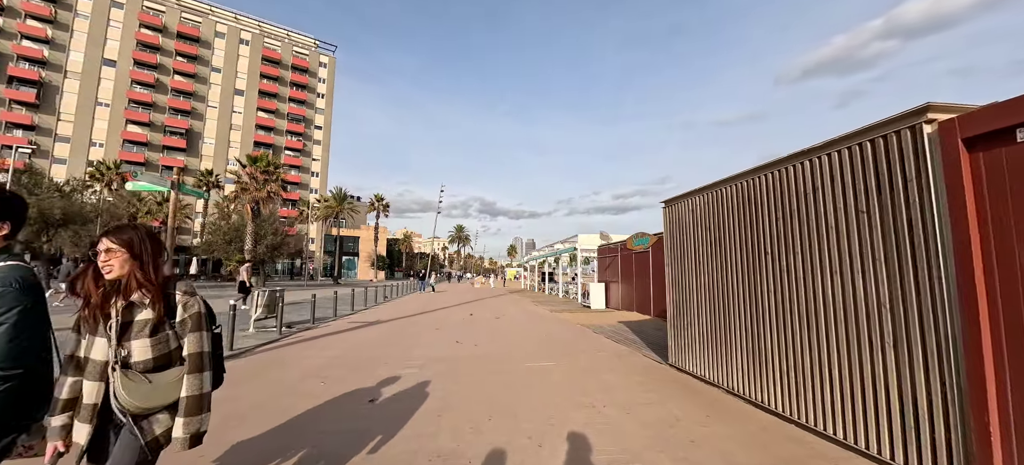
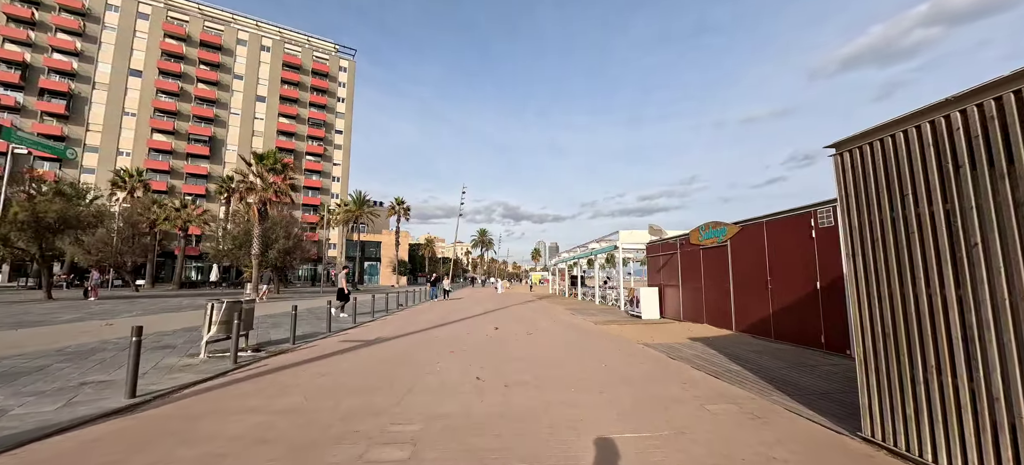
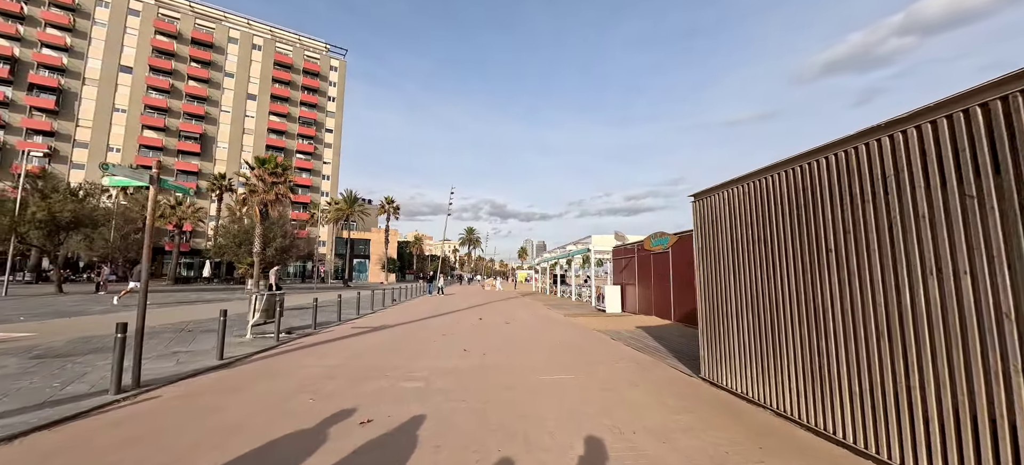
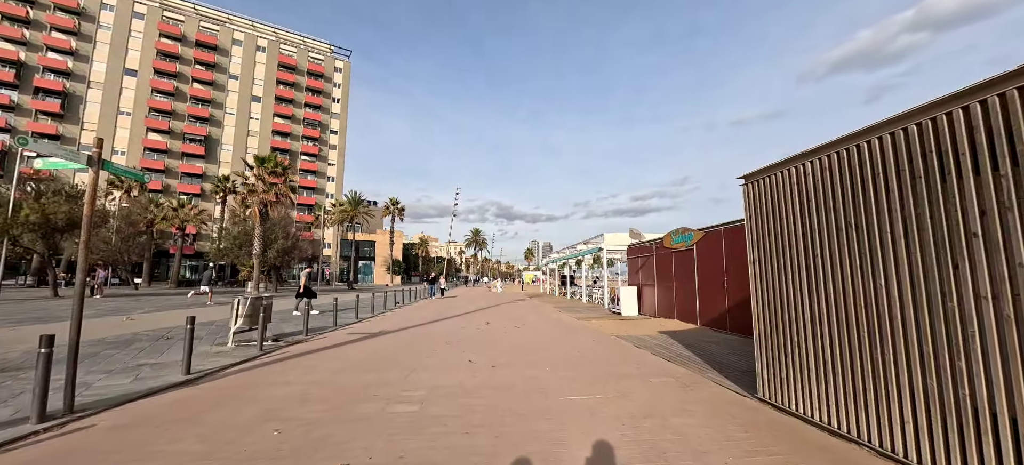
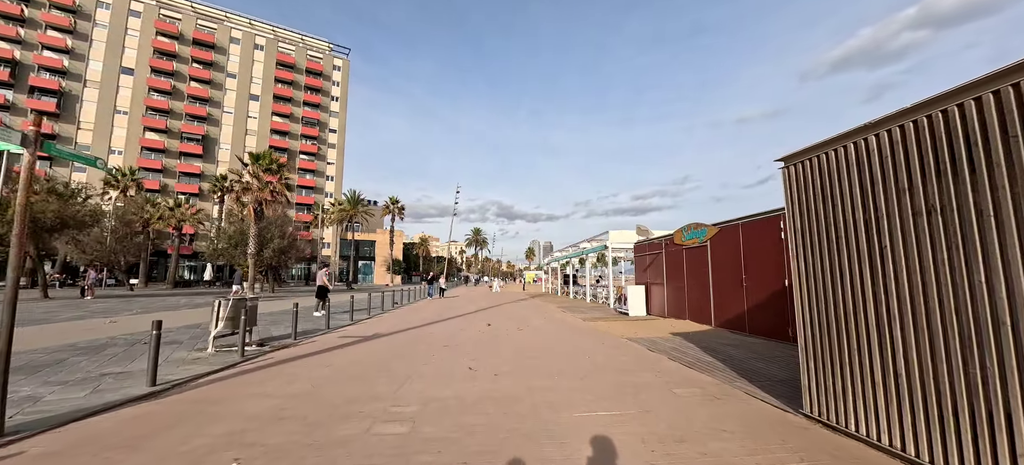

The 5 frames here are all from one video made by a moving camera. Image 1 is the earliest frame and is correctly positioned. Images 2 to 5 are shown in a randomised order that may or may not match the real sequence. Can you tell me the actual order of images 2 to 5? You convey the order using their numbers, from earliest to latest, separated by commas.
3, 4, 5, 2
